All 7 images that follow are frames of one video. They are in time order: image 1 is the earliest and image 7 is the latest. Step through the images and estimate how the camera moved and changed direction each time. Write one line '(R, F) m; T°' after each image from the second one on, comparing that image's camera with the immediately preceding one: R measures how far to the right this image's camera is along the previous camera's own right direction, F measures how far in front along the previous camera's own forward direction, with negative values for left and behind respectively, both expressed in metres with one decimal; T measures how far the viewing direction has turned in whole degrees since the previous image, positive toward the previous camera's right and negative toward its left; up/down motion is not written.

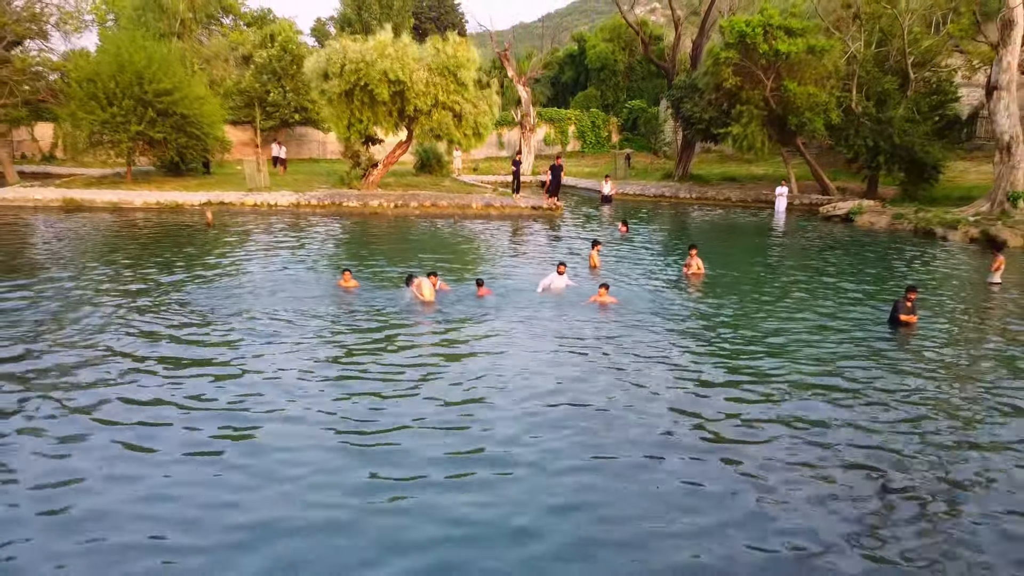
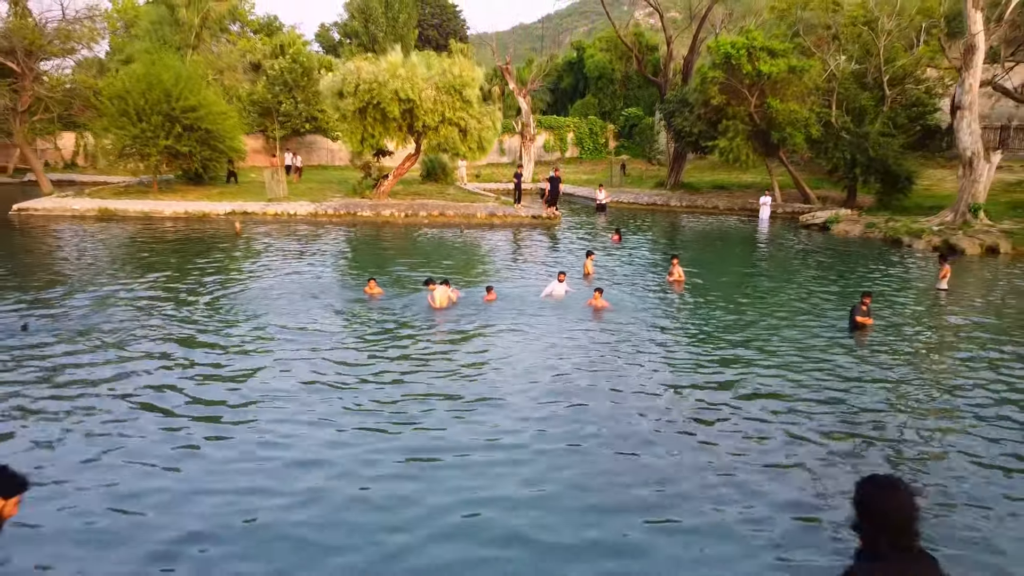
(0.0, -1.4) m; 0°
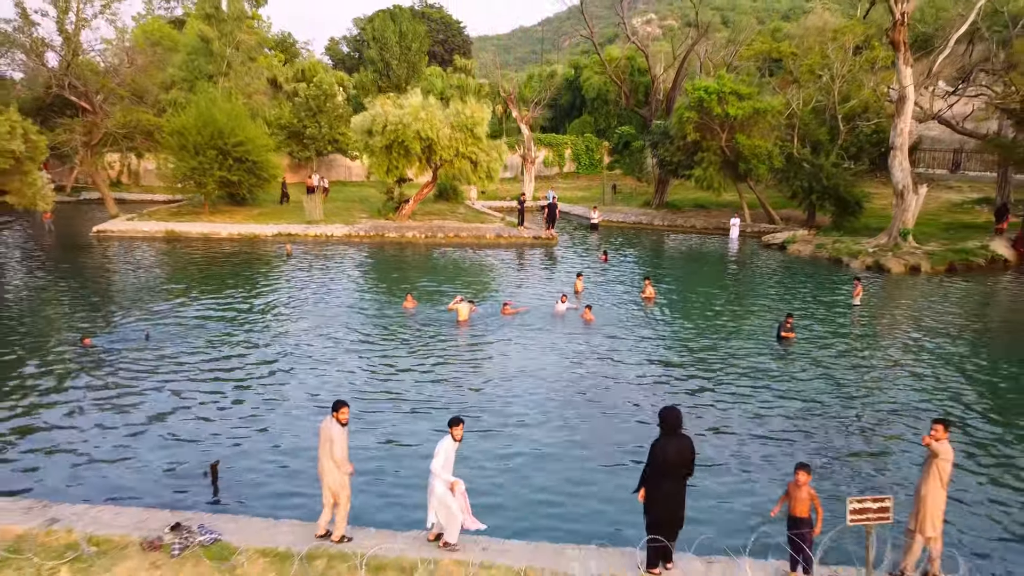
(-0.1, -3.2) m; 0°
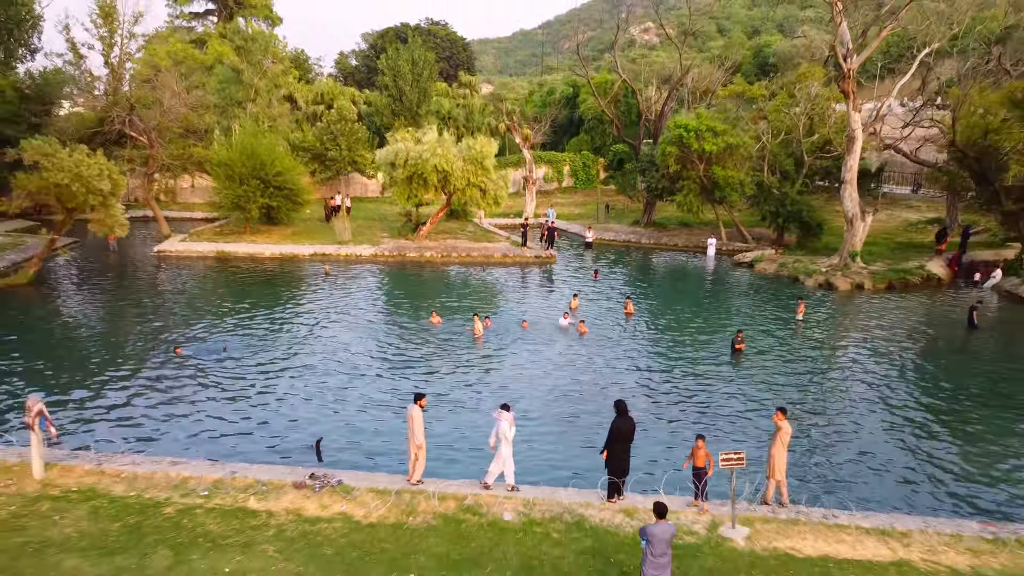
(-0.1, -3.3) m; 0°
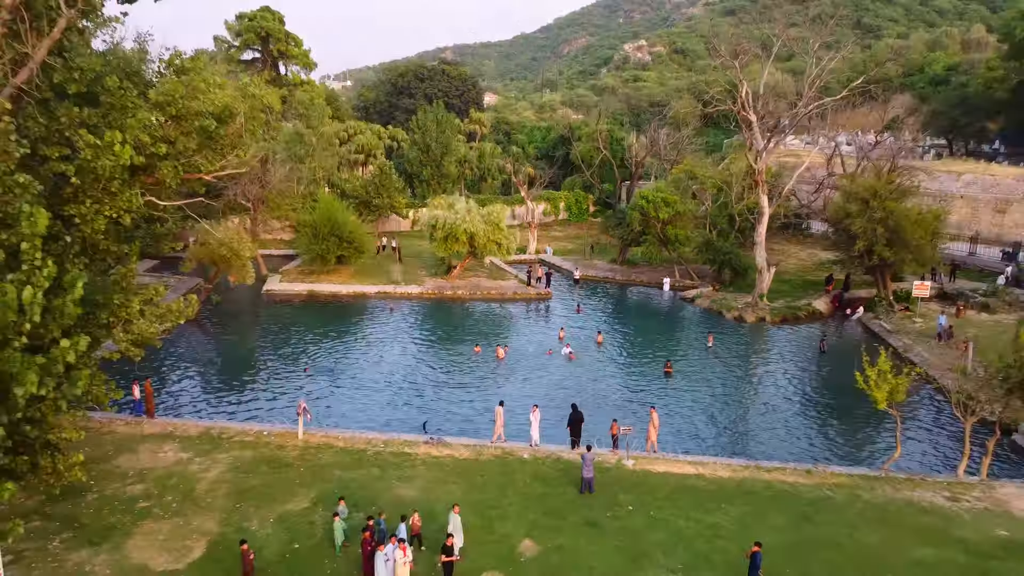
(-0.3, -9.6) m; 0°
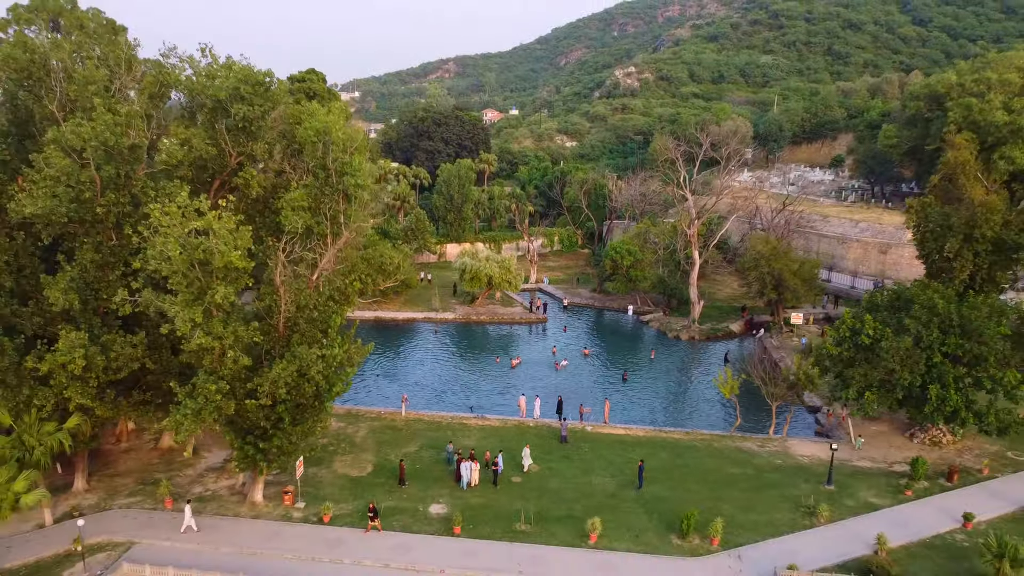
(-0.5, -14.1) m; 0°
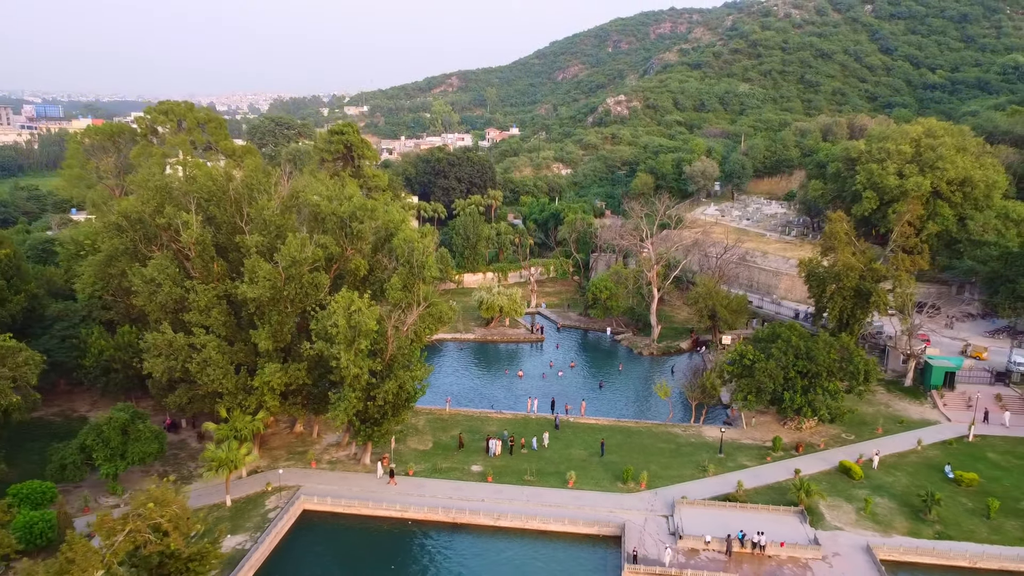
(-0.5, -16.0) m; 0°
